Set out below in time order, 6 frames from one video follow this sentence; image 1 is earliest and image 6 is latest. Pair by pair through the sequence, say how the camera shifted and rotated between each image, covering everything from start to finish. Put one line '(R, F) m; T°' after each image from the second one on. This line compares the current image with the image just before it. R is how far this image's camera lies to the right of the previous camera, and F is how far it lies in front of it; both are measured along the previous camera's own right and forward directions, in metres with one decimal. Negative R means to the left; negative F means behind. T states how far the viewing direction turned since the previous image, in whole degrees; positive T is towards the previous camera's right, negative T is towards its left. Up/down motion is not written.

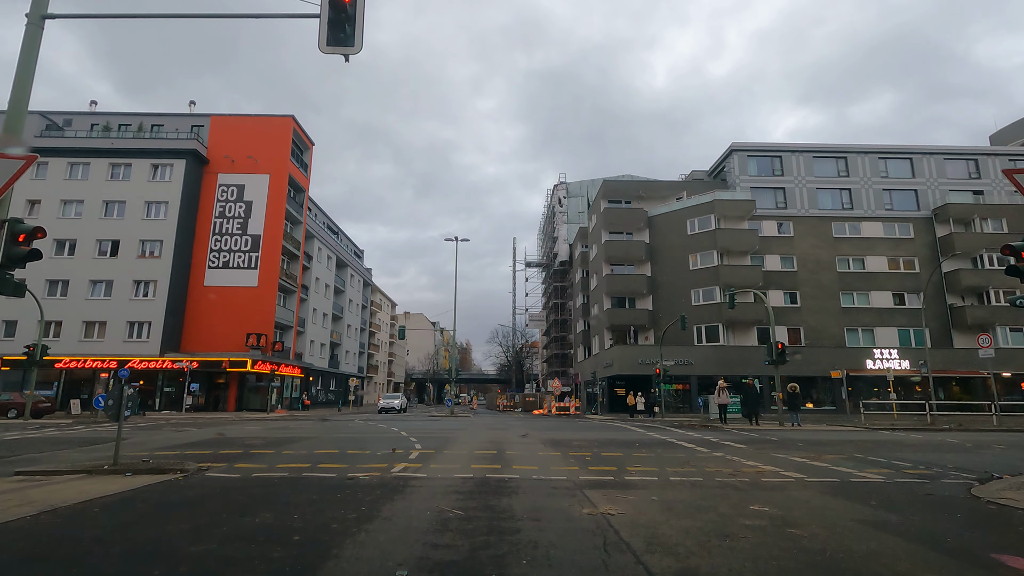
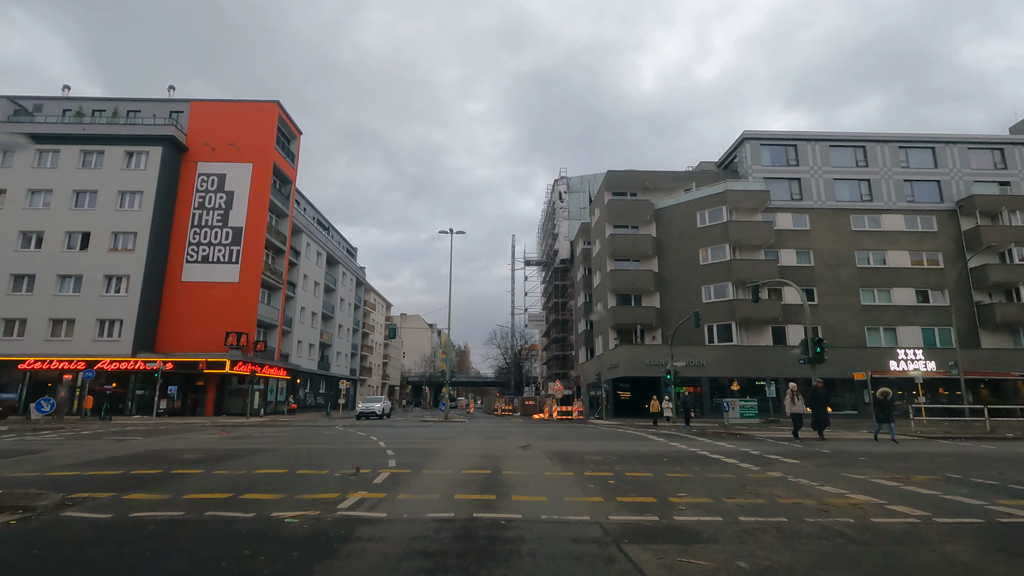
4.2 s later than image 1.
(0.0, +2.6) m; 0°
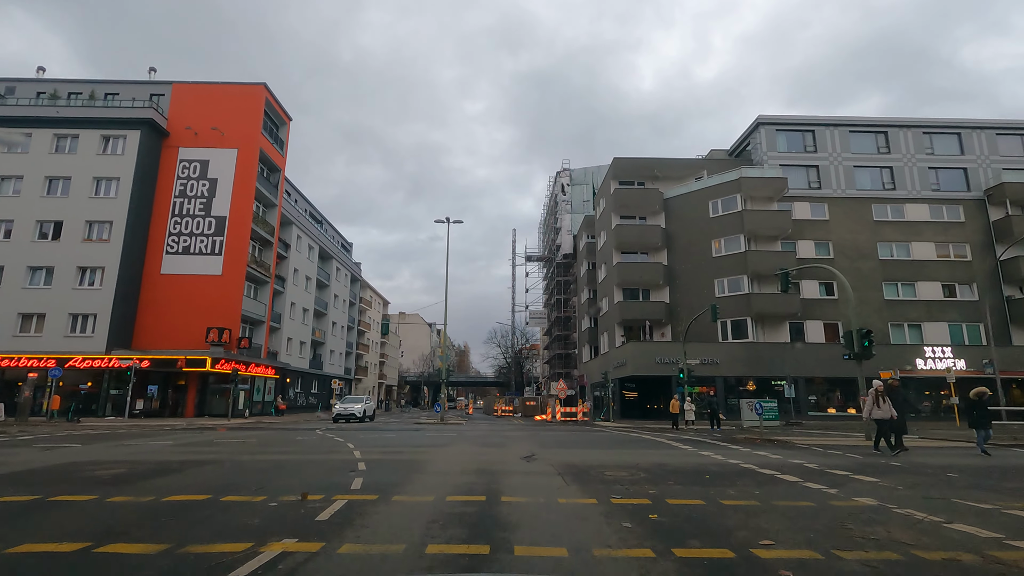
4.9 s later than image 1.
(0.0, +2.3) m; 0°
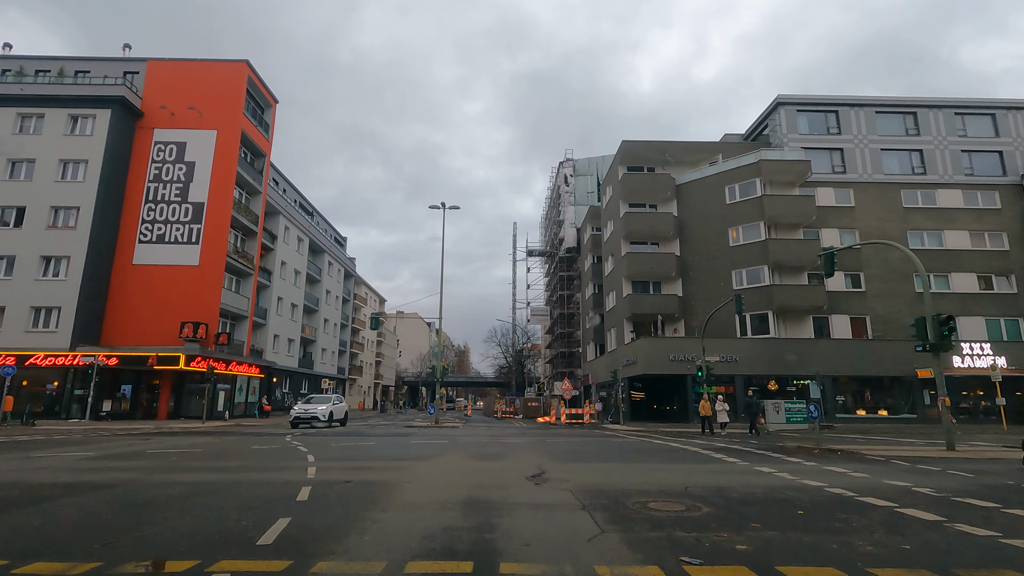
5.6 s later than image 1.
(0.0, +2.8) m; 0°
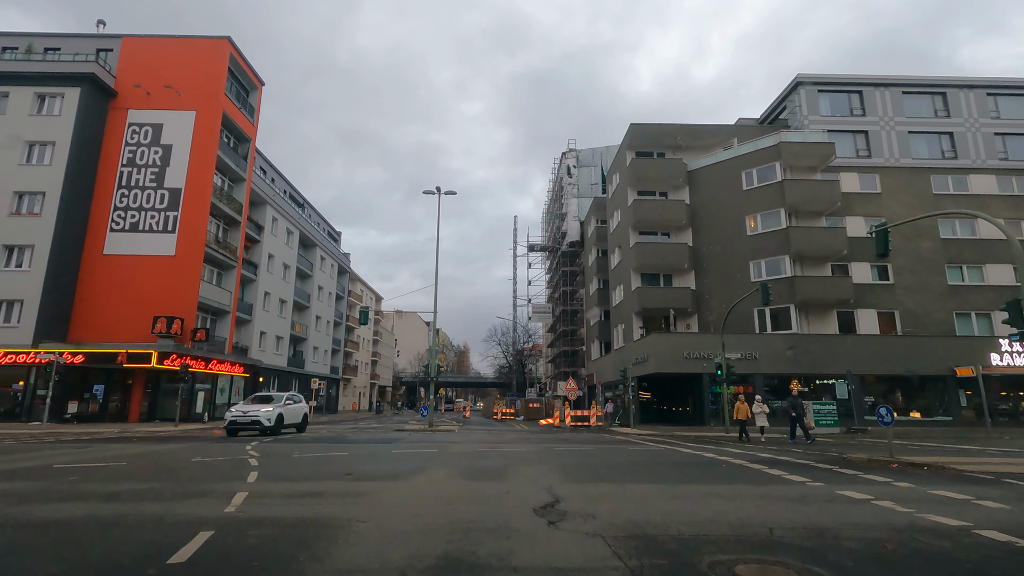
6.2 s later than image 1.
(0.0, +2.4) m; 0°
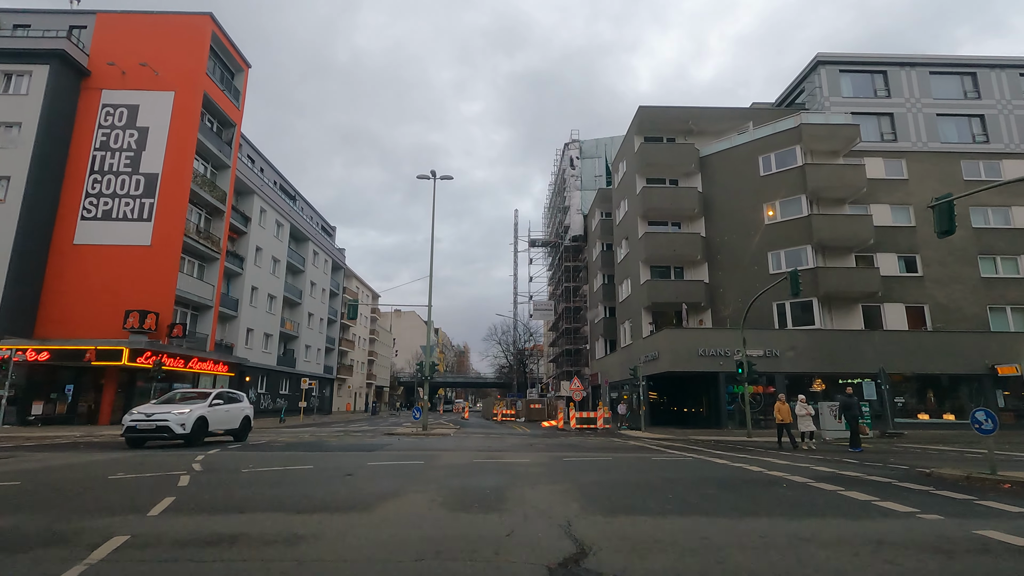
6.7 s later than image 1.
(0.0, +2.2) m; 0°
